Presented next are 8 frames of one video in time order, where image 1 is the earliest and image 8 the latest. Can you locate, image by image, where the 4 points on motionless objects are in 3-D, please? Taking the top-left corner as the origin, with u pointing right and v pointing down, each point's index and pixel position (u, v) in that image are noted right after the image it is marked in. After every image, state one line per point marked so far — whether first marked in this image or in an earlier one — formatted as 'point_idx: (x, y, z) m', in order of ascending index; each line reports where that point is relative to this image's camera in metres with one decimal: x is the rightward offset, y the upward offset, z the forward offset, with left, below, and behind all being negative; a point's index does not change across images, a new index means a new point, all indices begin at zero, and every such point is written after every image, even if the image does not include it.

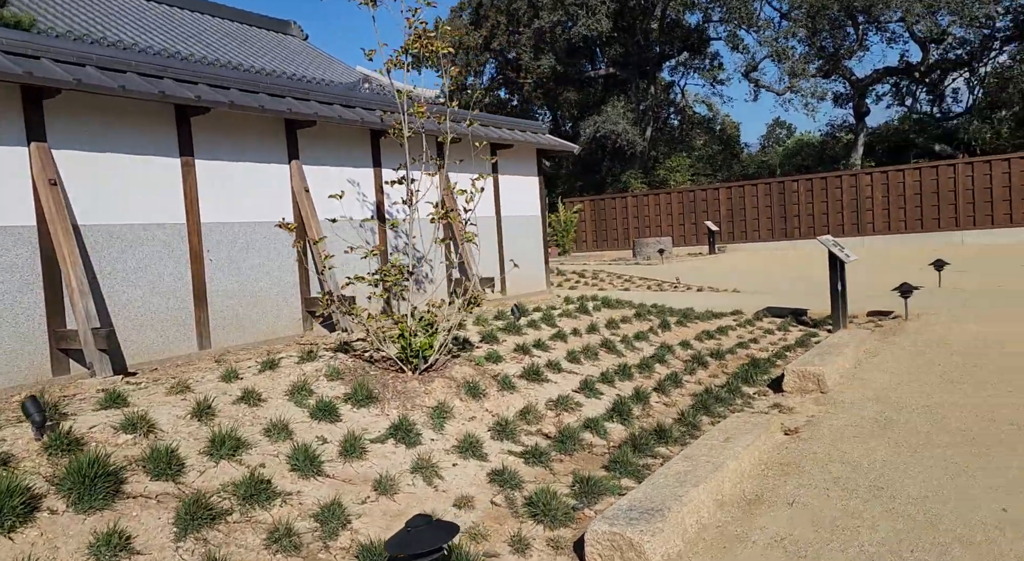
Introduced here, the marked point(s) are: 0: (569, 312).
0: (+0.5, -0.3, +6.2) m
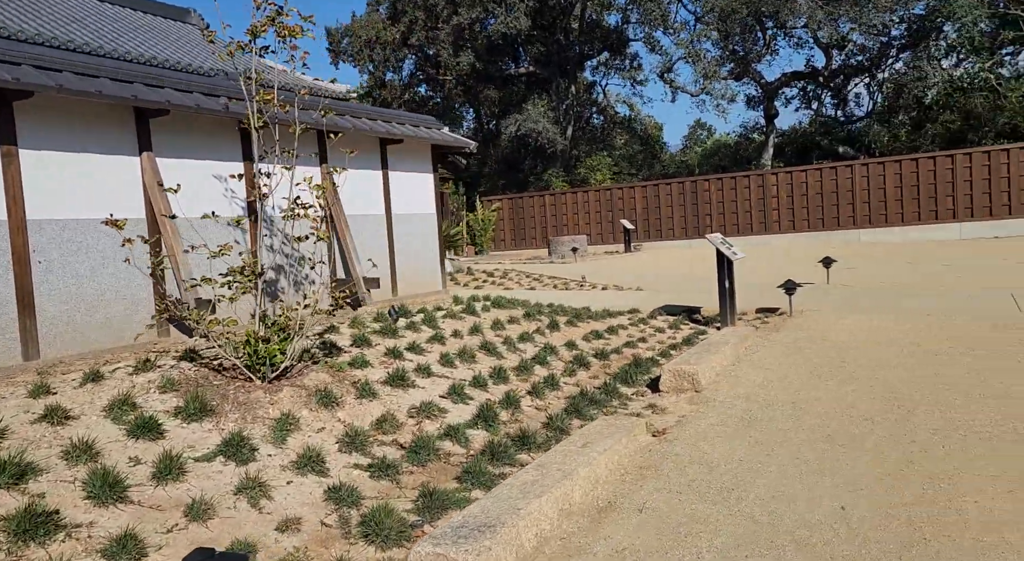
0: (-0.5, -0.3, +6.0) m
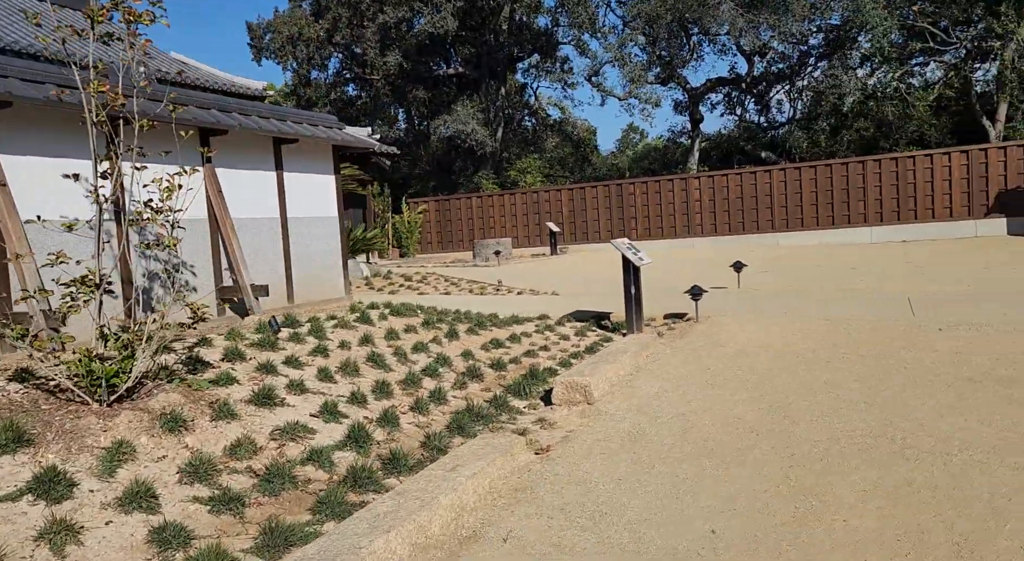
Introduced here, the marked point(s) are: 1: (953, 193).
0: (-1.4, -0.4, +5.7) m
1: (+11.0, +2.2, +16.7) m
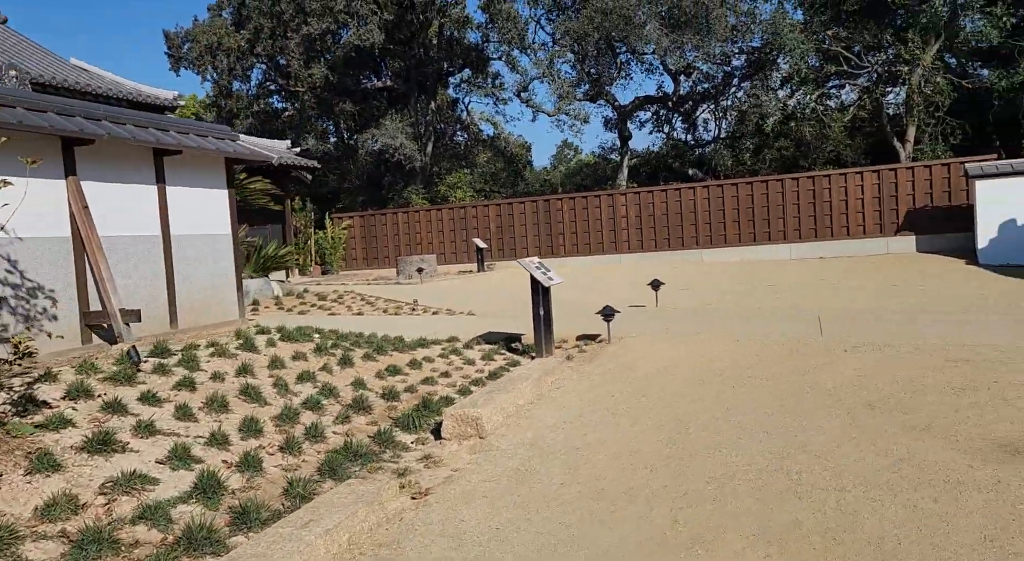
0: (-2.2, -0.5, +5.2) m
1: (+9.2, +1.8, +17.4) m
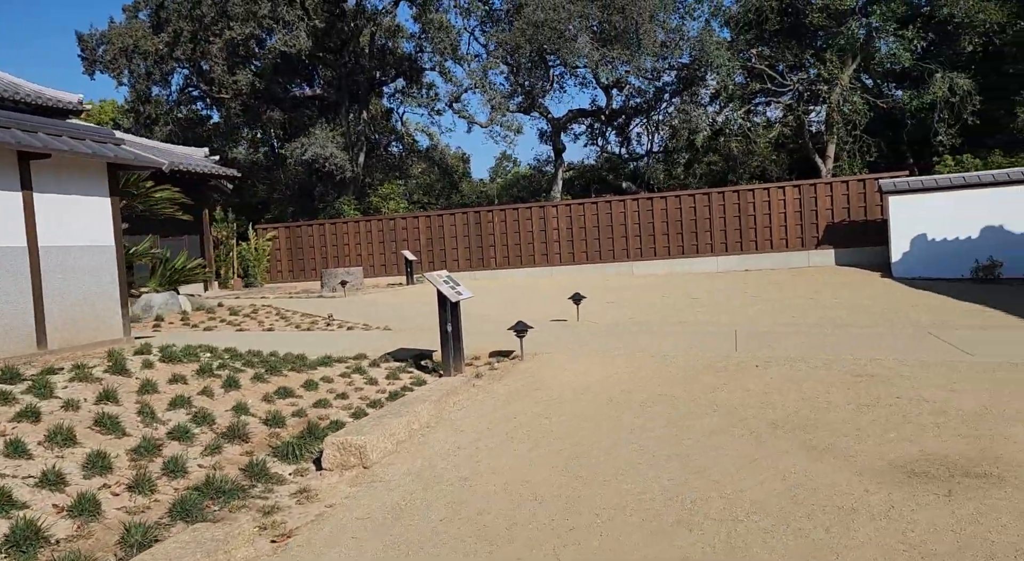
0: (-3.0, -0.7, +4.6) m
1: (+7.4, +1.5, +17.8) m
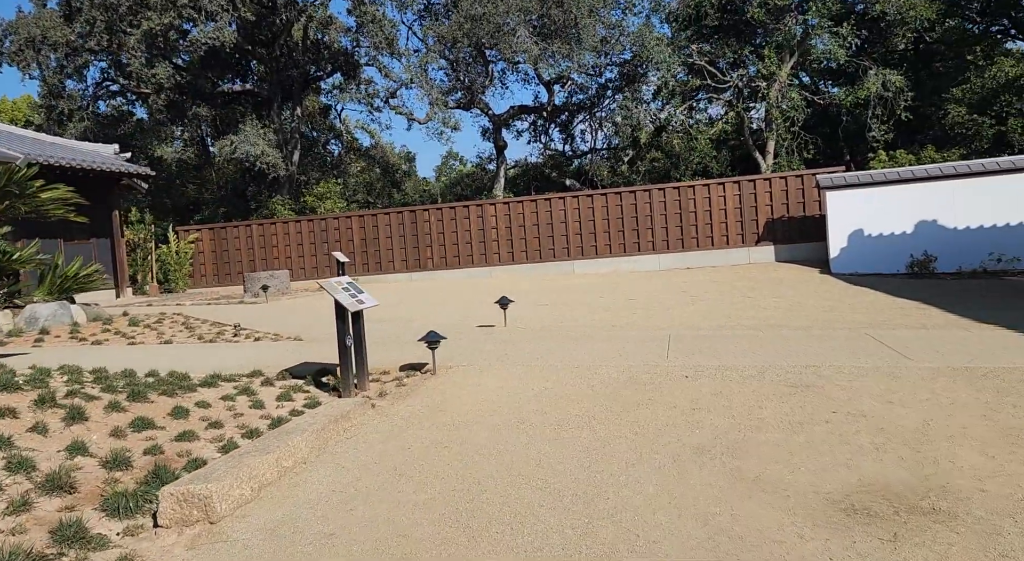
0: (-3.6, -0.8, +3.8) m
1: (+5.7, +1.6, +17.7) m
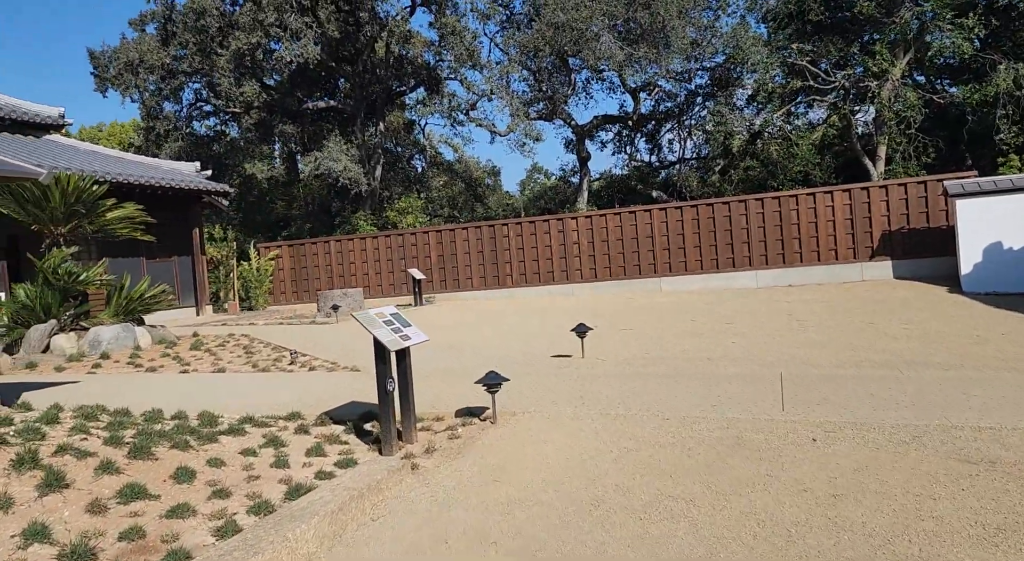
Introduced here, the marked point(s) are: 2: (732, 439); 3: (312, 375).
0: (-3.3, -0.9, +3.2) m
1: (+7.7, +1.1, +15.8) m
2: (+1.4, -1.0, +4.3) m
3: (-2.3, -1.1, +7.8) m
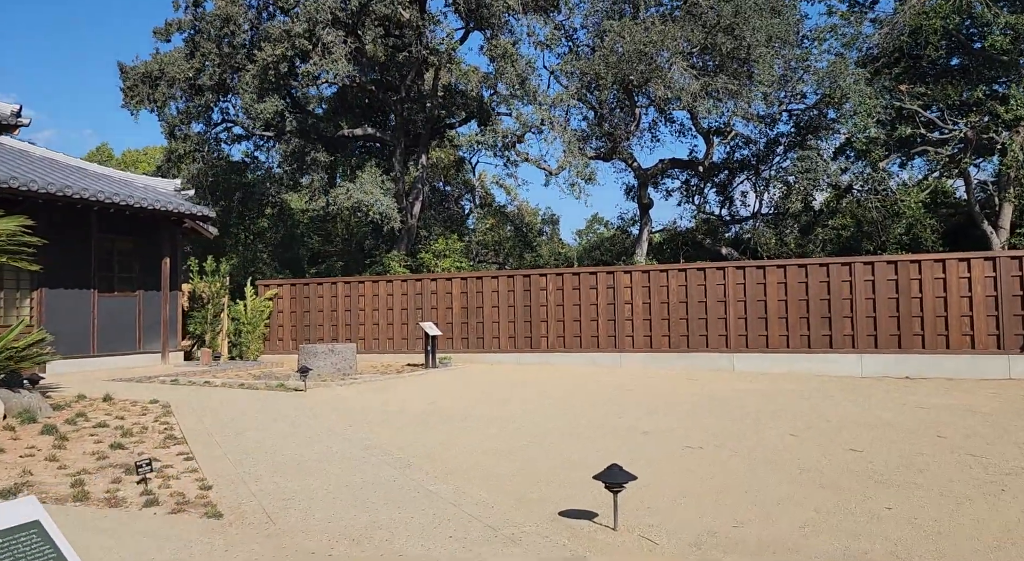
0: (-3.8, -1.0, +0.1) m
1: (+8.3, -0.6, +11.9) m
2: (+1.0, -1.5, +0.8) m
3: (-2.4, -1.5, +4.6) m
